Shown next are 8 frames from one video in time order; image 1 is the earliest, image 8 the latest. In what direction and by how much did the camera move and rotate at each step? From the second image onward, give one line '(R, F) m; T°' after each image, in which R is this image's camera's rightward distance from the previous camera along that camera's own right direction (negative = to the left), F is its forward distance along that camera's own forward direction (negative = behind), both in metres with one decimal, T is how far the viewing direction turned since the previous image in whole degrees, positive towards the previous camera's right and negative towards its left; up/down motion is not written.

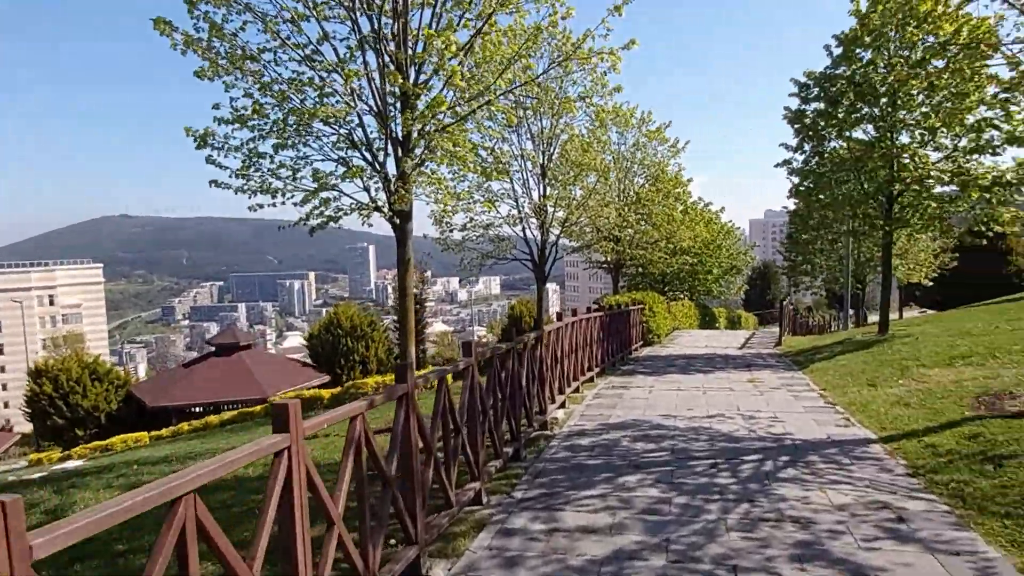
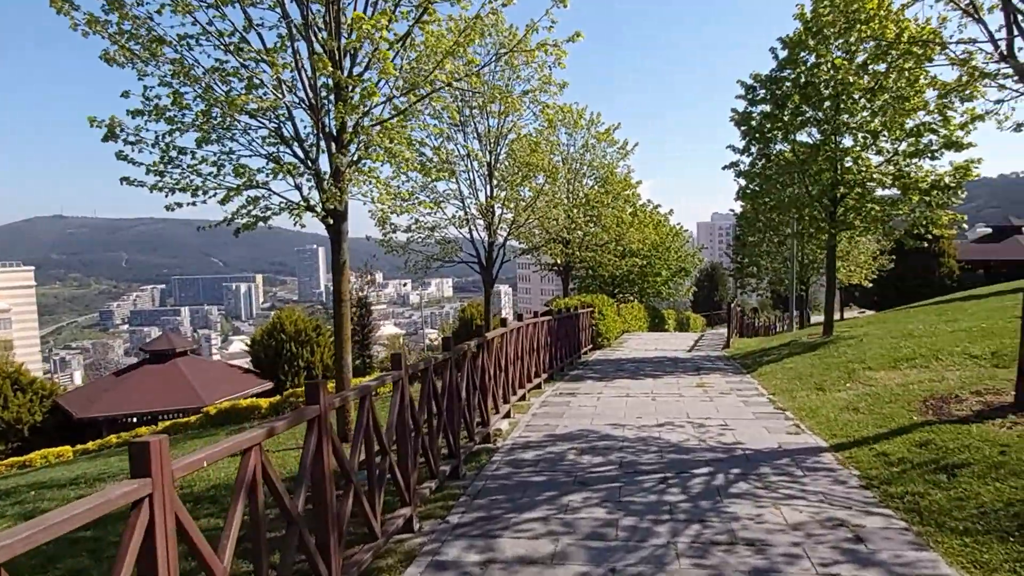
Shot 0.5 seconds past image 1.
(+0.1, +0.4) m; +4°
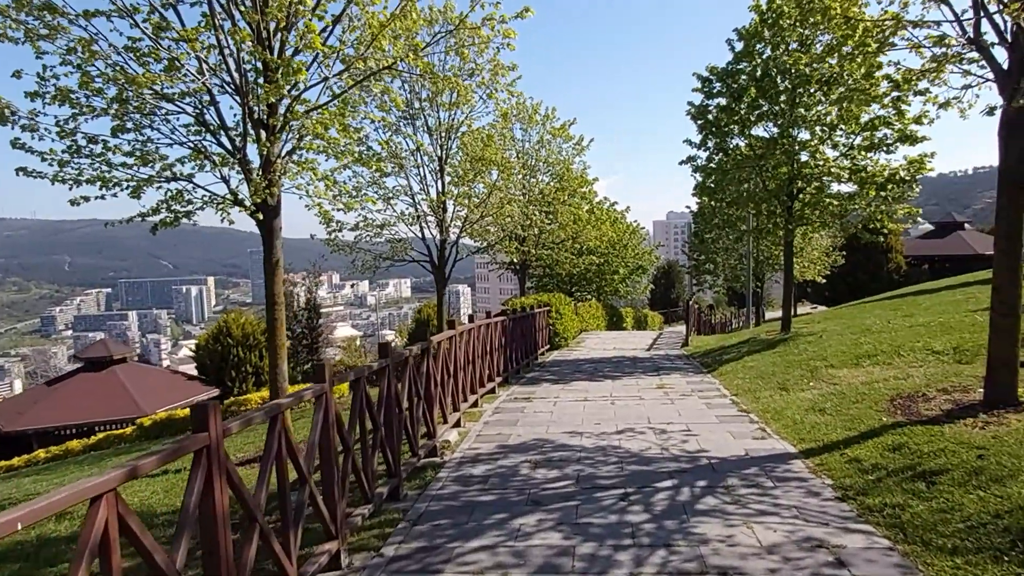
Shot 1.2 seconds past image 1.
(+0.1, +0.5) m; +3°
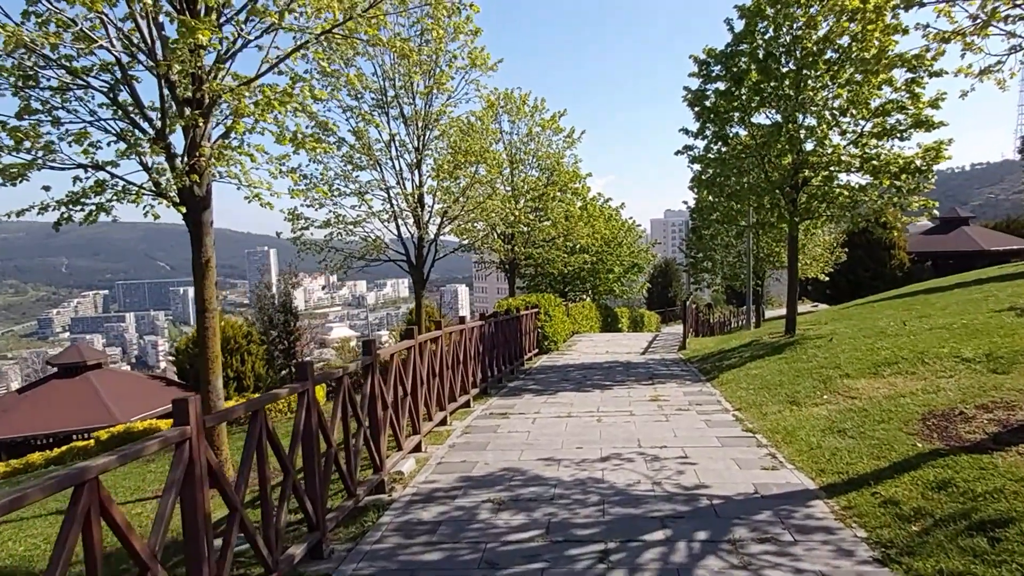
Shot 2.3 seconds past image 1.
(+0.3, +1.0) m; 0°
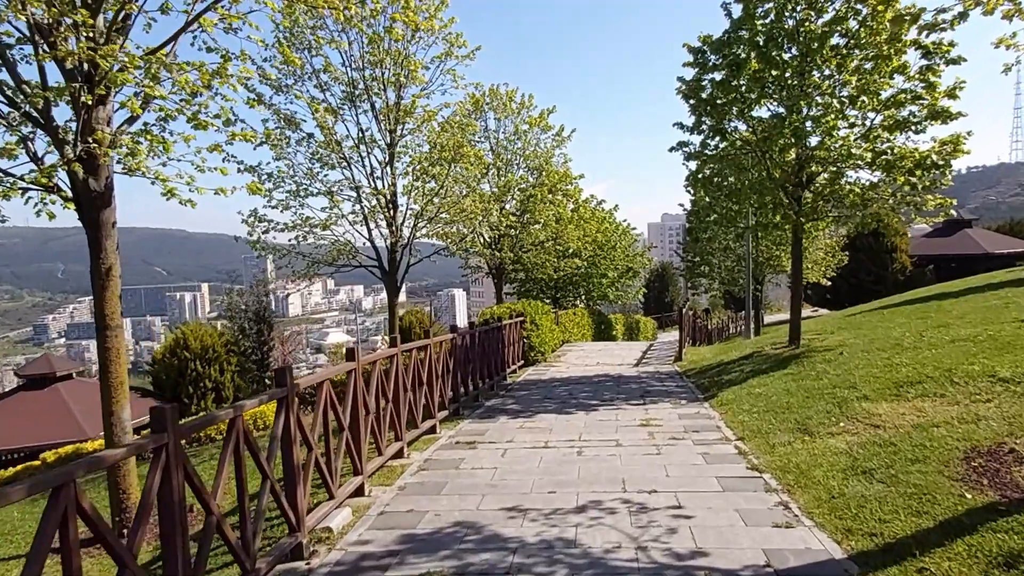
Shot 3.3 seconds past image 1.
(+0.3, +1.0) m; 0°
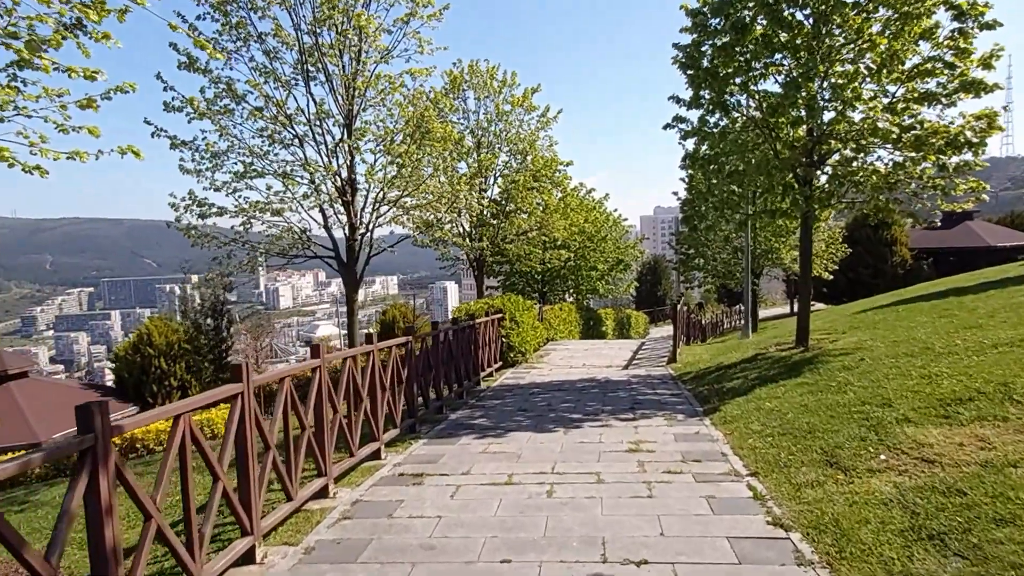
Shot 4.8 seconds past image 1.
(+0.3, +1.3) m; +1°
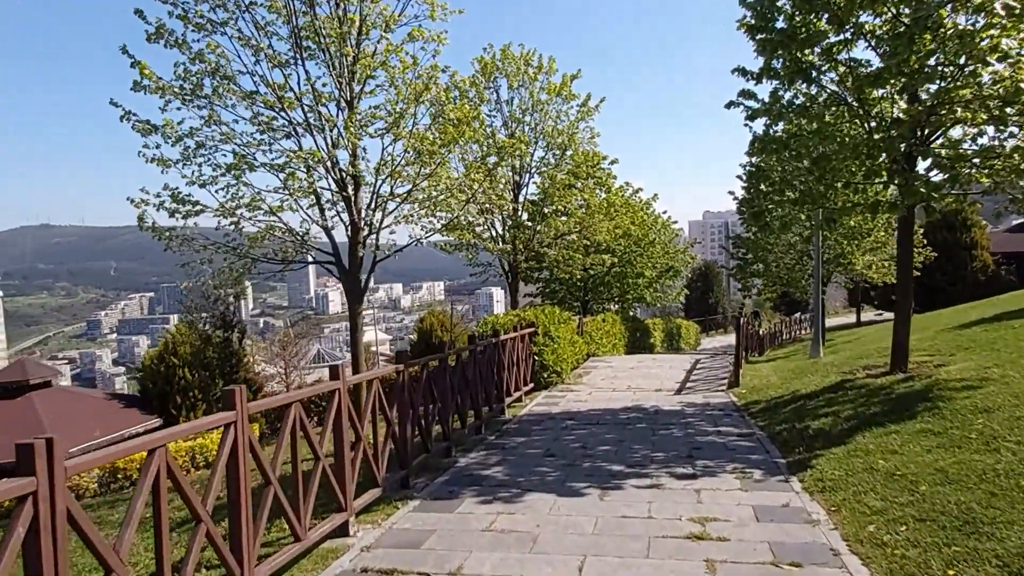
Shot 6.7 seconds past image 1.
(+0.2, +1.7) m; -4°
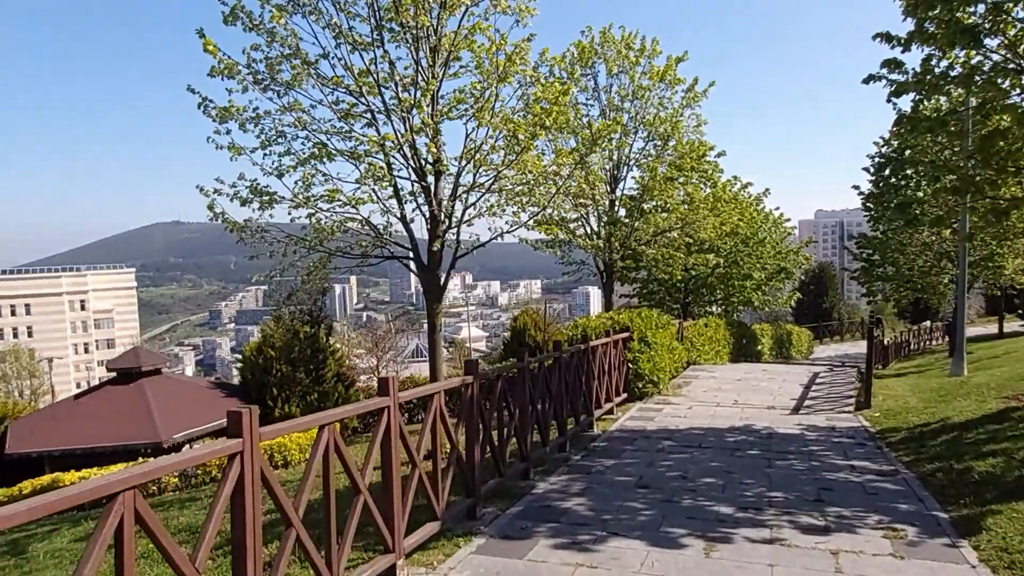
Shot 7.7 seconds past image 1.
(+0.1, +0.9) m; -8°
